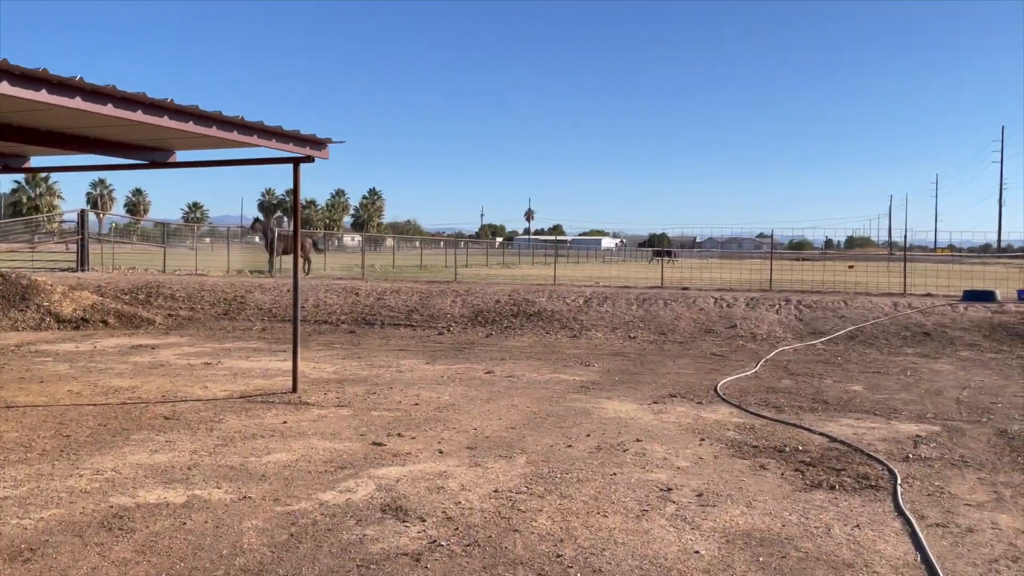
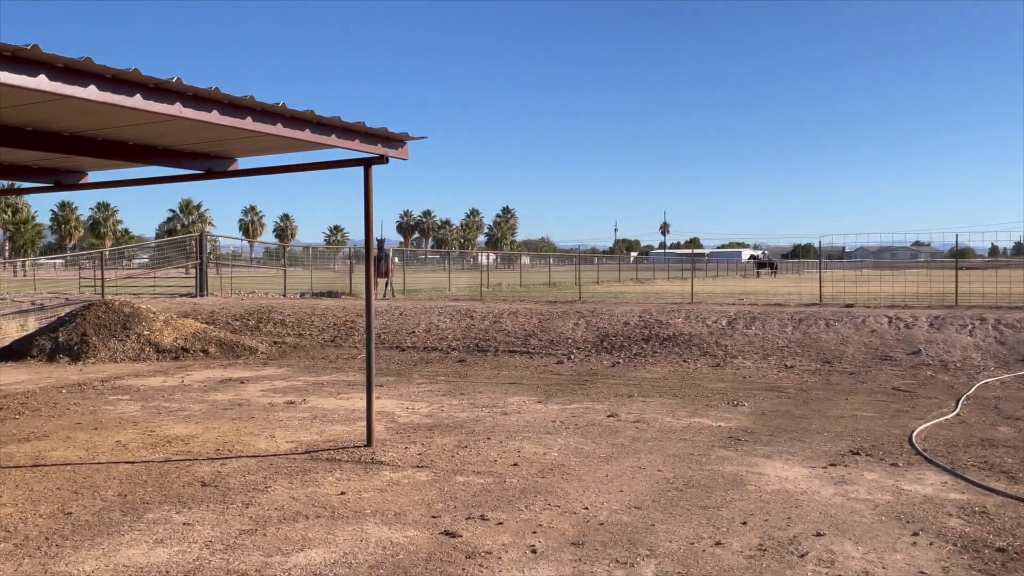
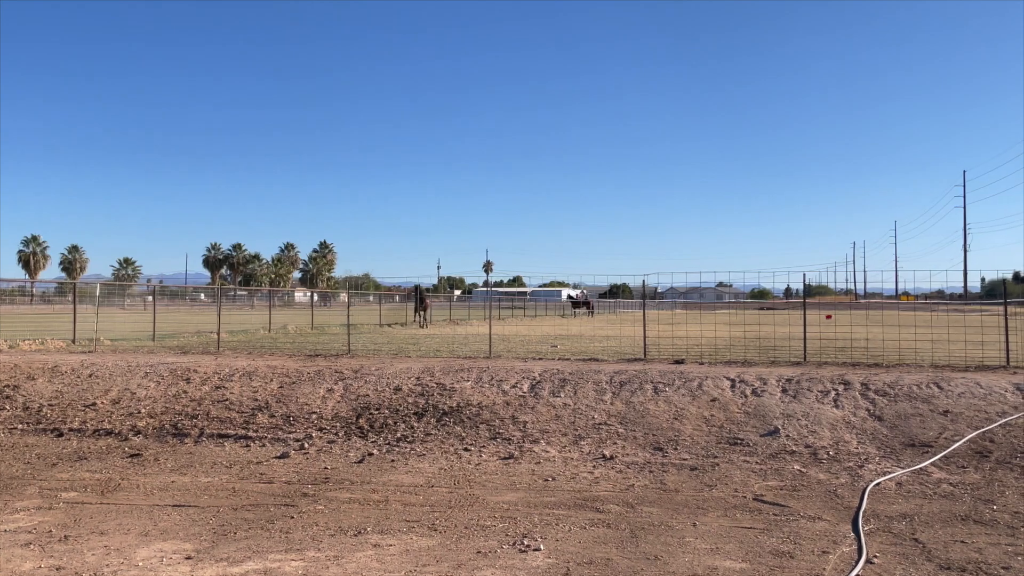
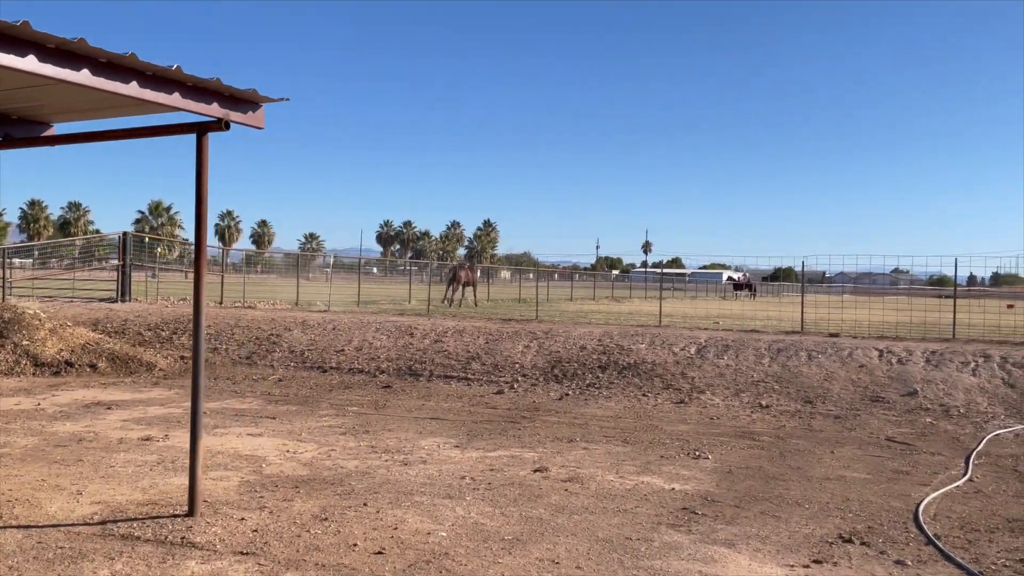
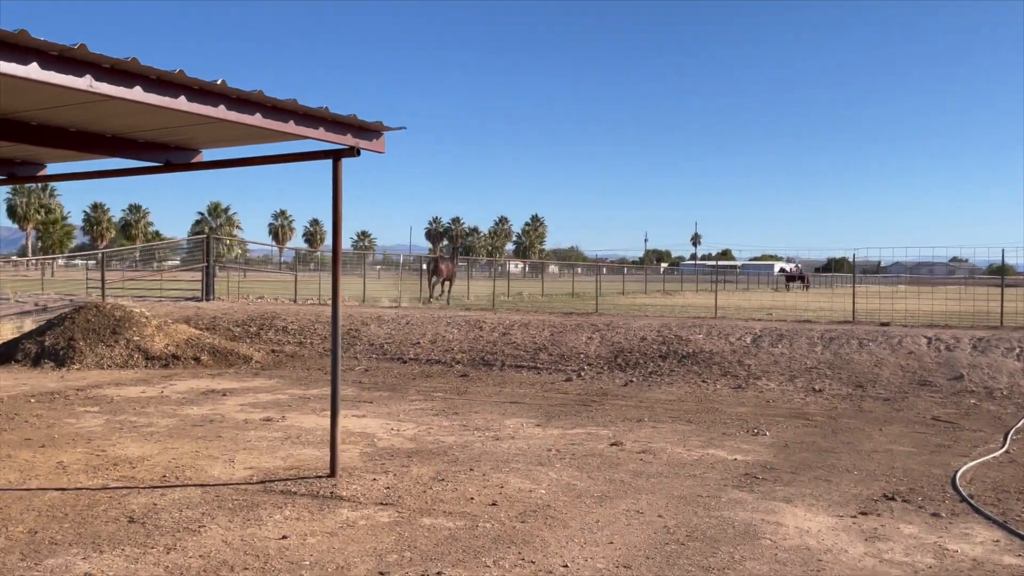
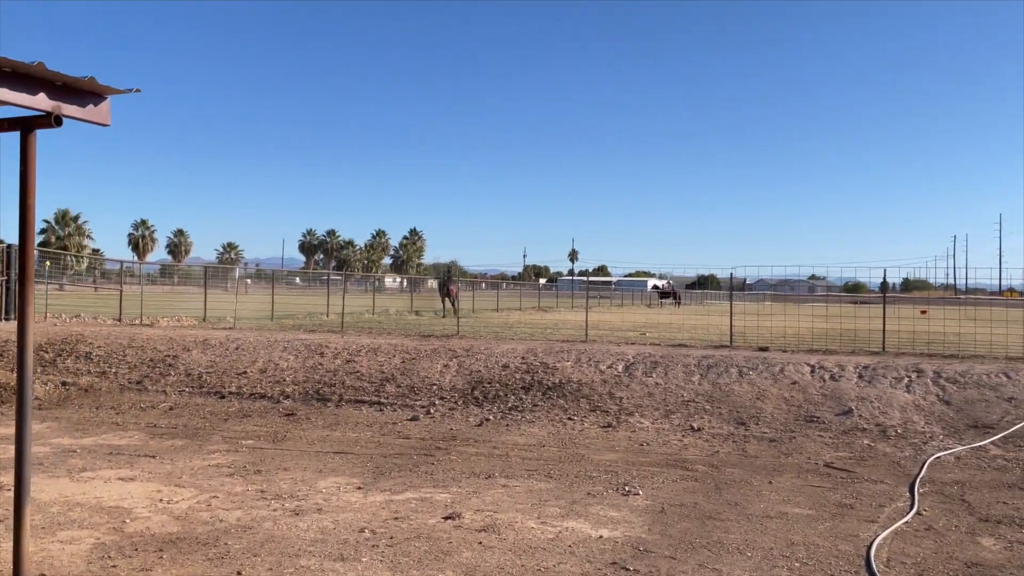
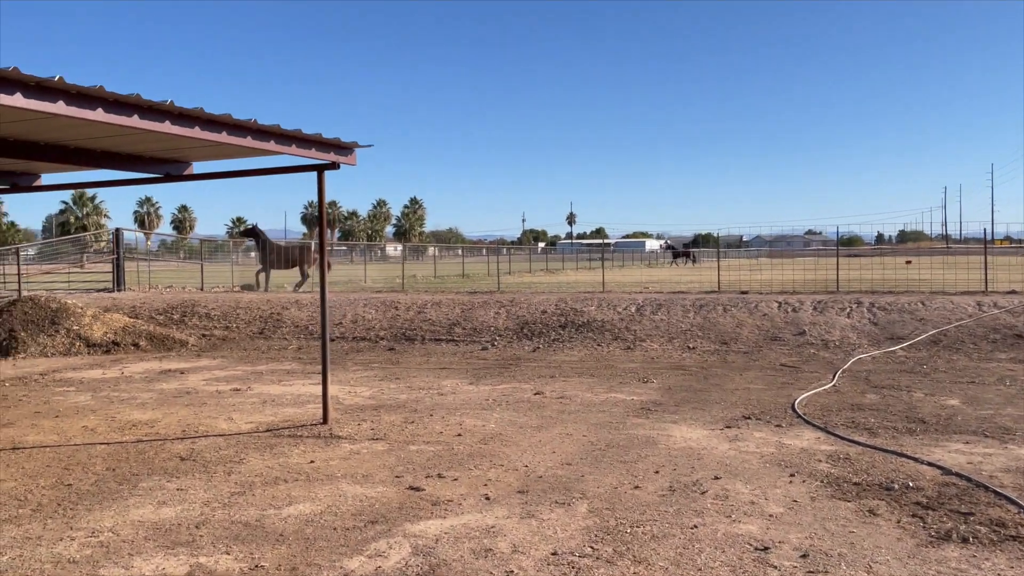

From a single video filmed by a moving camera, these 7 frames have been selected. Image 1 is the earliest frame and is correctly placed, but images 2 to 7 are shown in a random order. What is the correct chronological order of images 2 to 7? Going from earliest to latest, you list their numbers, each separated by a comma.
7, 2, 5, 4, 6, 3
